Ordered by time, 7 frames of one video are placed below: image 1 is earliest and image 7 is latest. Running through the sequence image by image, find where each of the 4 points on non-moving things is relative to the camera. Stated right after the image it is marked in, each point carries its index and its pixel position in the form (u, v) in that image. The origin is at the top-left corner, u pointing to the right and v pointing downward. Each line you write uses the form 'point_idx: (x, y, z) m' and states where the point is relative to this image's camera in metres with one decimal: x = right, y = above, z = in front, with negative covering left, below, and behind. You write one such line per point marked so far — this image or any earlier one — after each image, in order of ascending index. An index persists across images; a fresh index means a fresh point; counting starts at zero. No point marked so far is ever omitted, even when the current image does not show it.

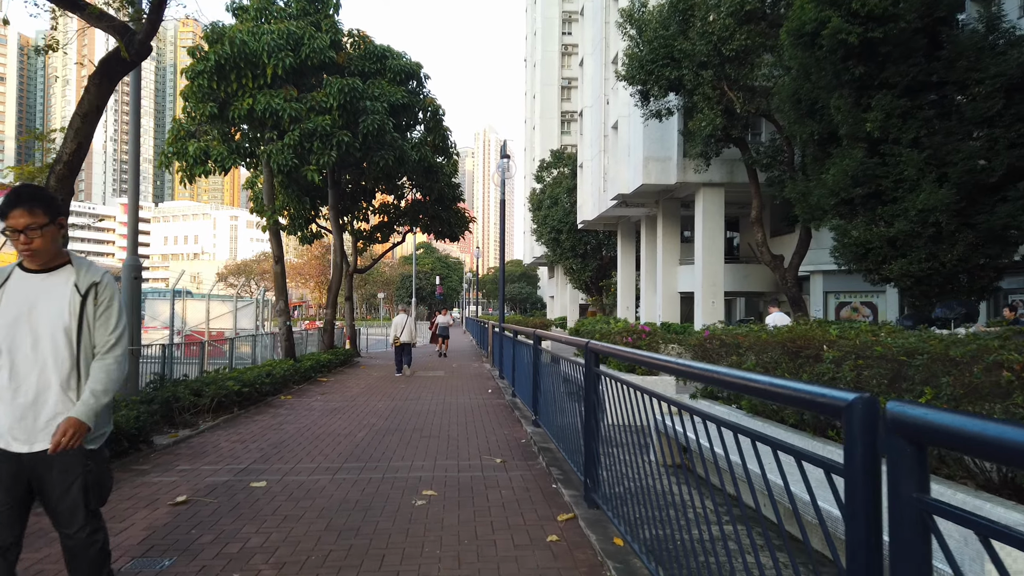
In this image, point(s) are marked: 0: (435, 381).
0: (-1.4, -1.7, +13.7) m
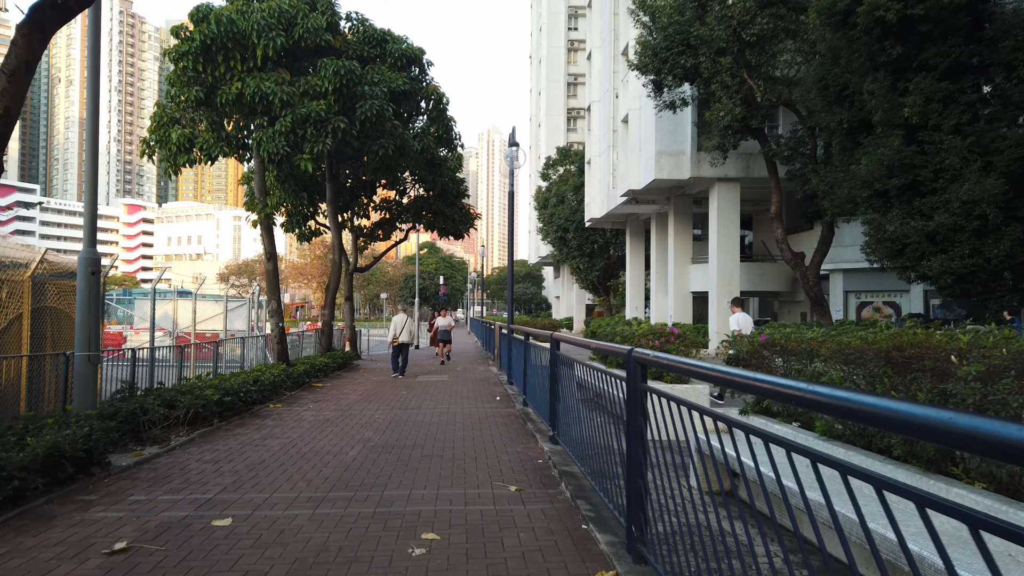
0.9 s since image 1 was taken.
0: (-1.3, -1.7, +12.7) m
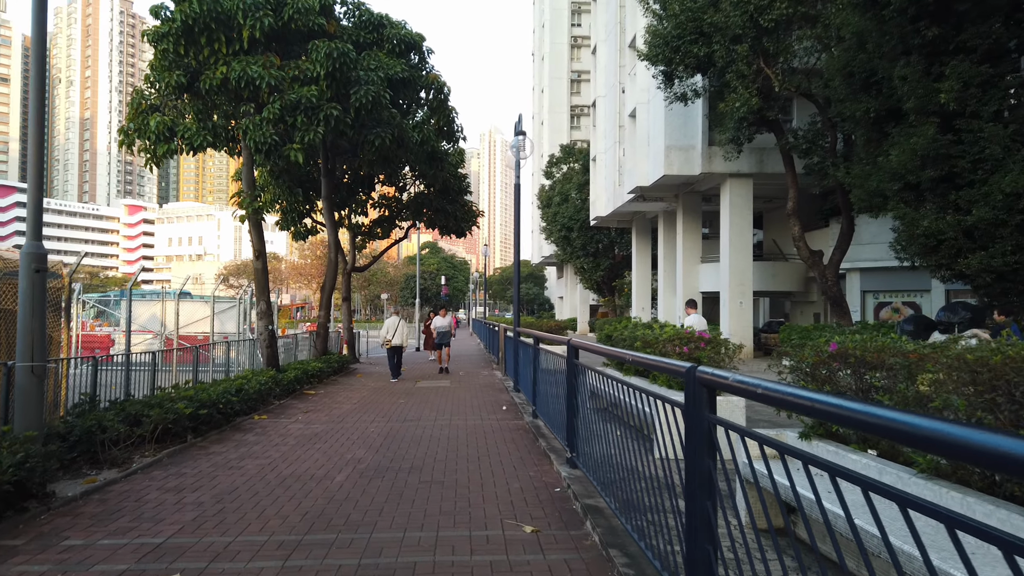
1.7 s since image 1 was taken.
0: (-1.2, -1.7, +11.9) m
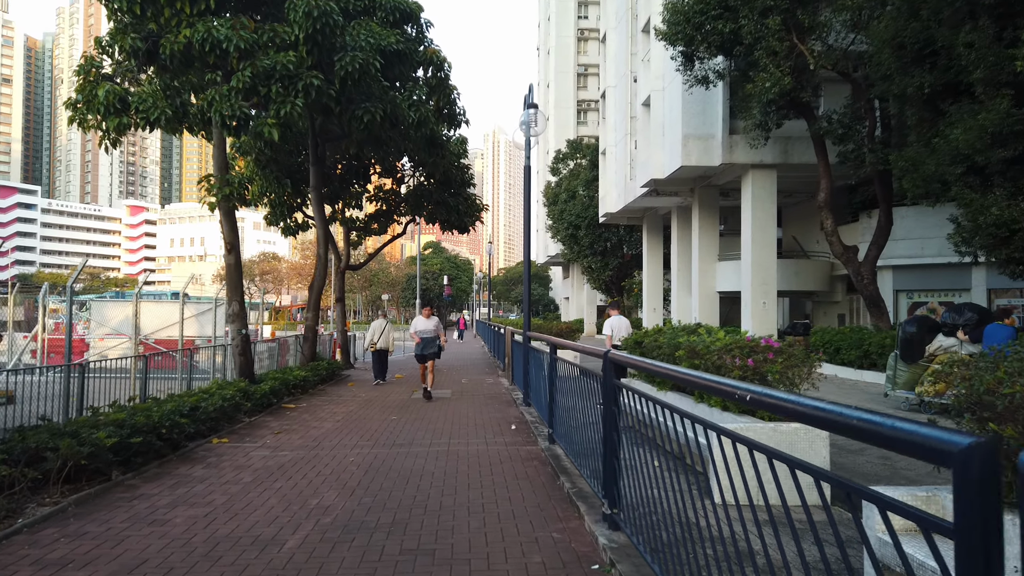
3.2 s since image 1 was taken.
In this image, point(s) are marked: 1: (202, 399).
0: (-1.0, -1.7, +10.4) m
1: (-3.2, -1.2, +7.8) m
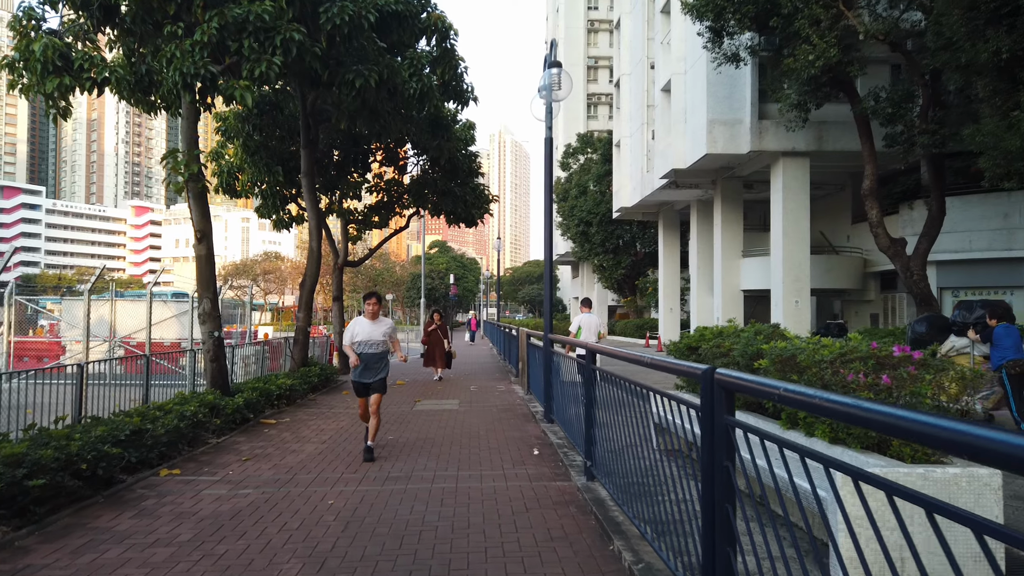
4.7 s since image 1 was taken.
0: (-0.8, -1.6, +8.9) m
1: (-3.1, -1.1, +6.3) m
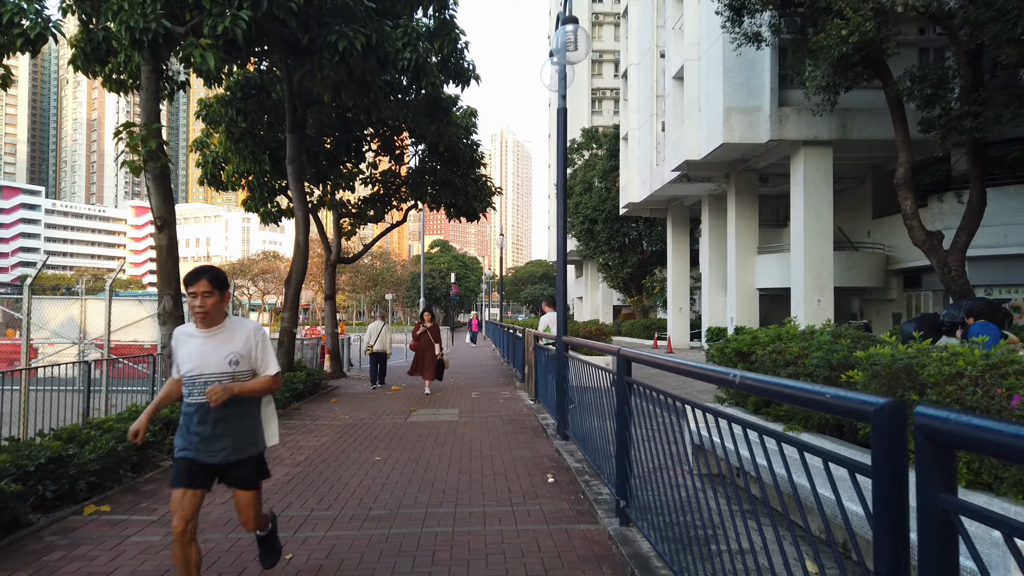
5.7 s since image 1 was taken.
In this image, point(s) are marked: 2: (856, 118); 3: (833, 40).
0: (-0.7, -1.6, +7.7) m
1: (-3.0, -1.1, +5.2) m
2: (+8.3, +4.1, +17.7) m
3: (+5.5, +4.3, +12.7) m
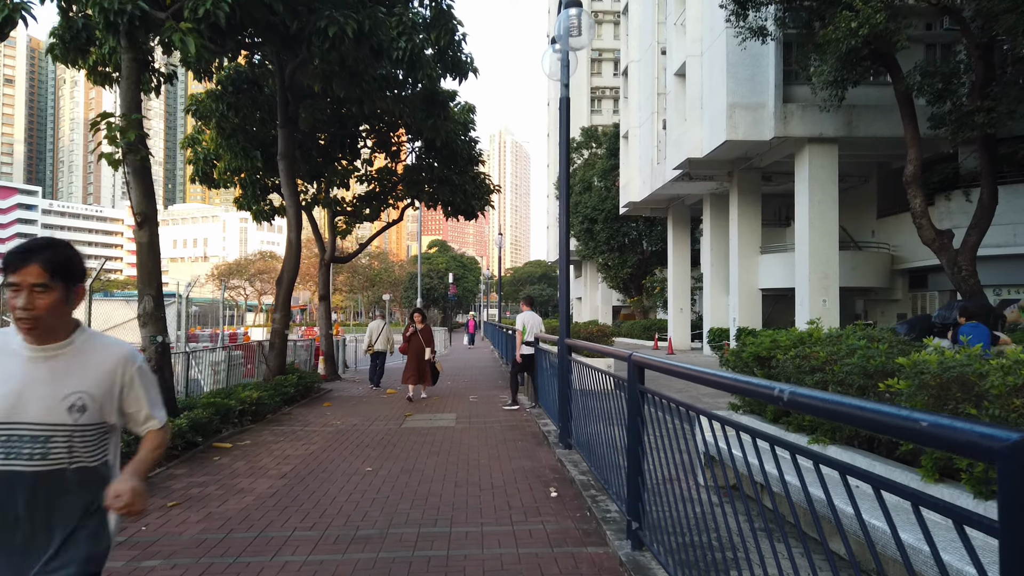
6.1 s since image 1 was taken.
0: (-0.7, -1.6, +7.3) m
1: (-3.0, -1.1, +4.8) m
2: (+8.2, +4.1, +17.3) m
3: (+5.5, +4.3, +12.3) m
